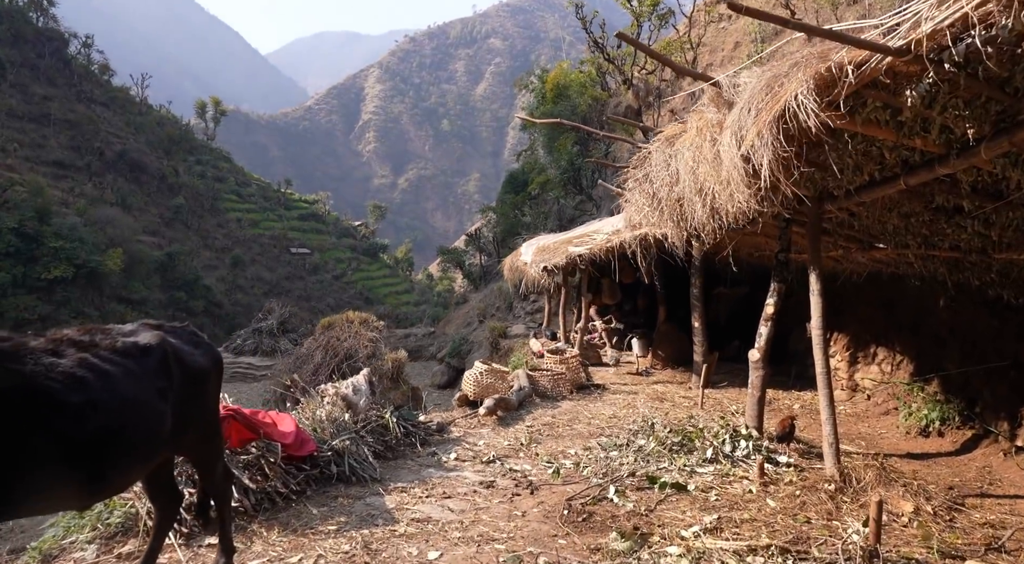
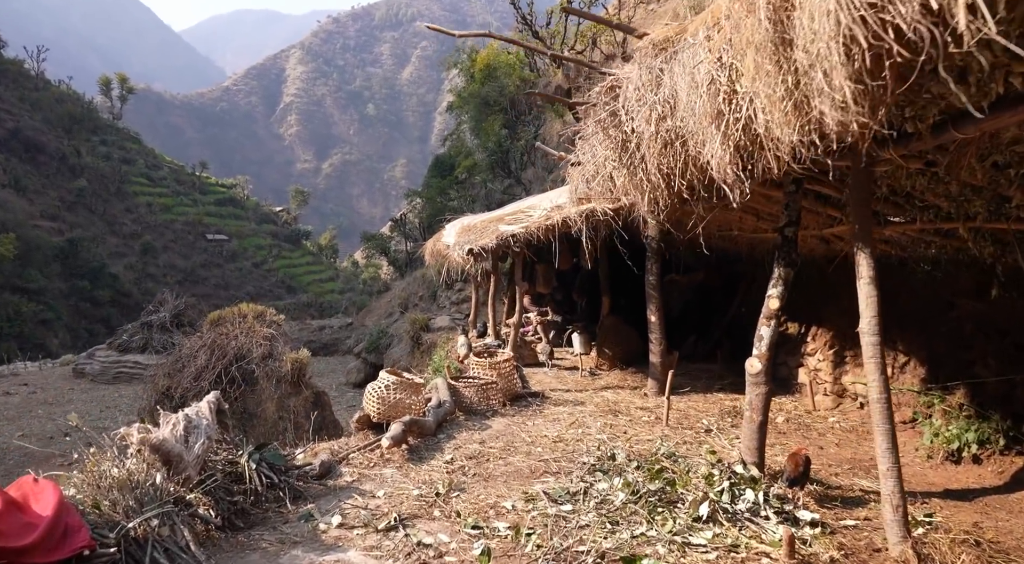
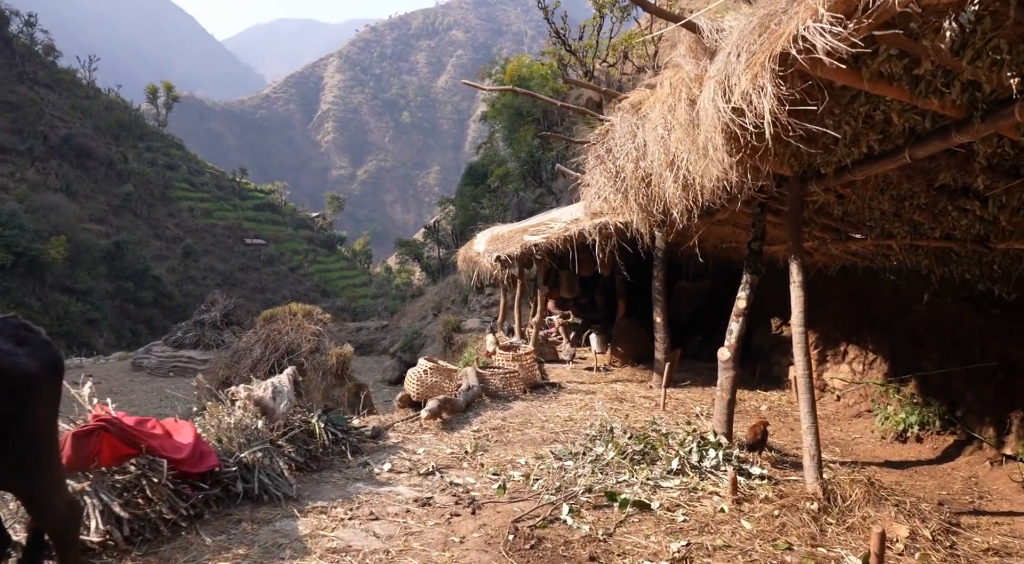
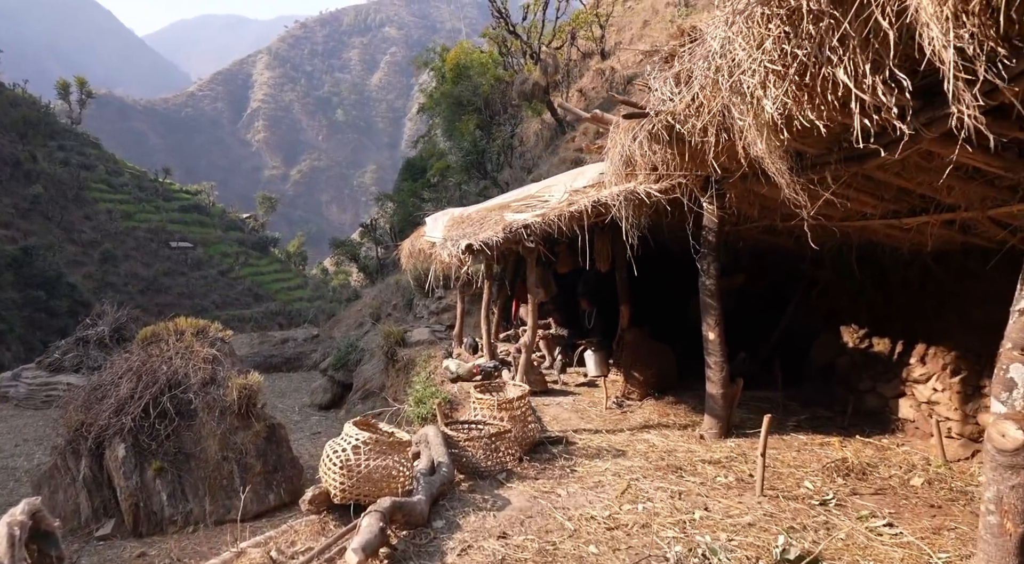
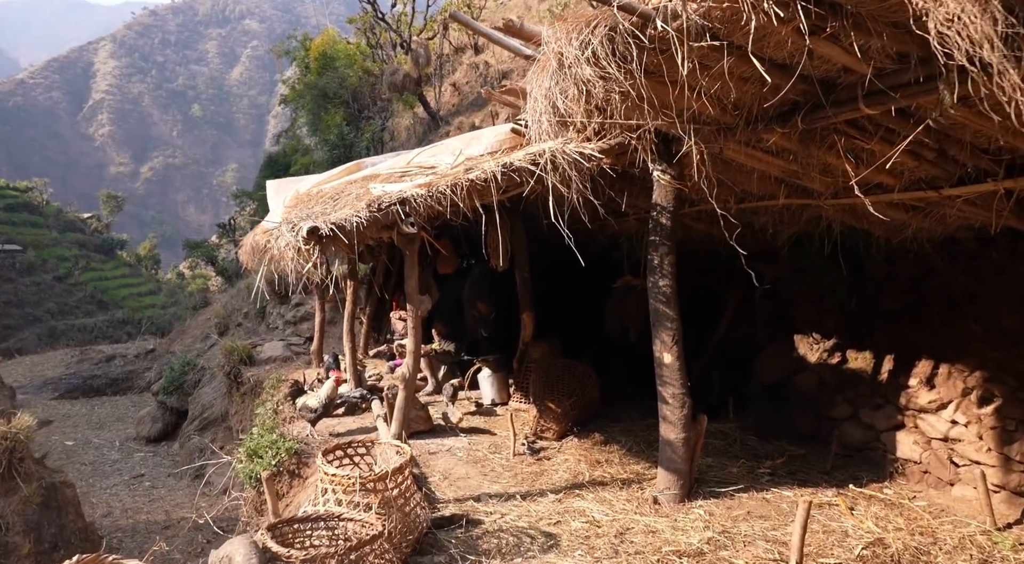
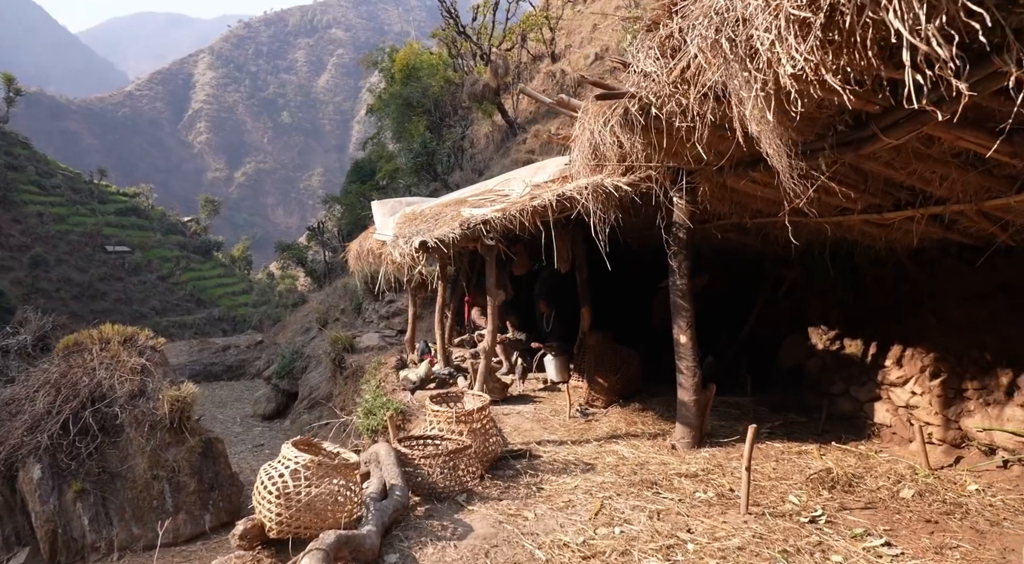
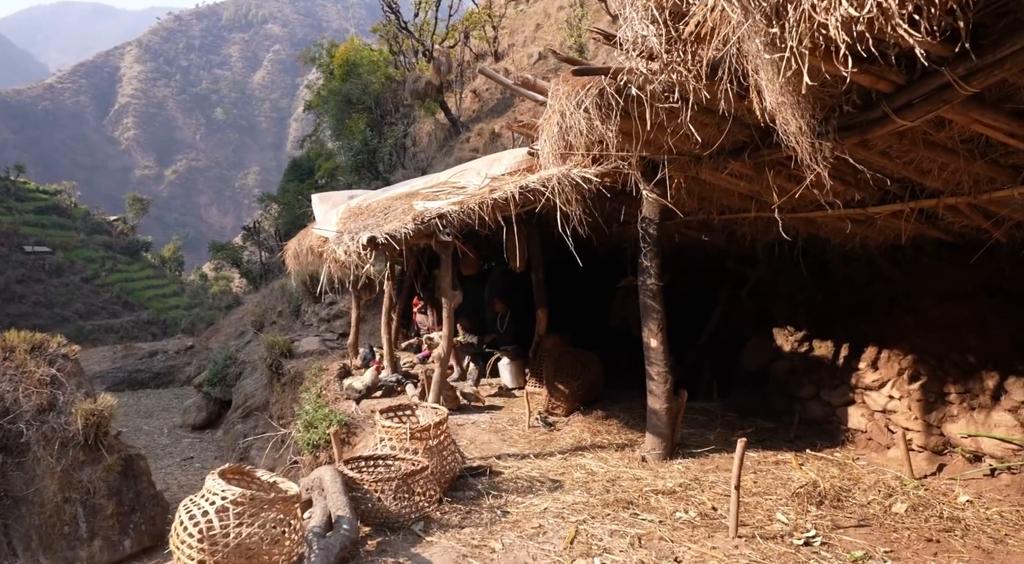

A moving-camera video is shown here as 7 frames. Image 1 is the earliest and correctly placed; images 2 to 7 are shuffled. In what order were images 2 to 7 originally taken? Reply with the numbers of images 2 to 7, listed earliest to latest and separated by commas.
3, 2, 4, 6, 7, 5
